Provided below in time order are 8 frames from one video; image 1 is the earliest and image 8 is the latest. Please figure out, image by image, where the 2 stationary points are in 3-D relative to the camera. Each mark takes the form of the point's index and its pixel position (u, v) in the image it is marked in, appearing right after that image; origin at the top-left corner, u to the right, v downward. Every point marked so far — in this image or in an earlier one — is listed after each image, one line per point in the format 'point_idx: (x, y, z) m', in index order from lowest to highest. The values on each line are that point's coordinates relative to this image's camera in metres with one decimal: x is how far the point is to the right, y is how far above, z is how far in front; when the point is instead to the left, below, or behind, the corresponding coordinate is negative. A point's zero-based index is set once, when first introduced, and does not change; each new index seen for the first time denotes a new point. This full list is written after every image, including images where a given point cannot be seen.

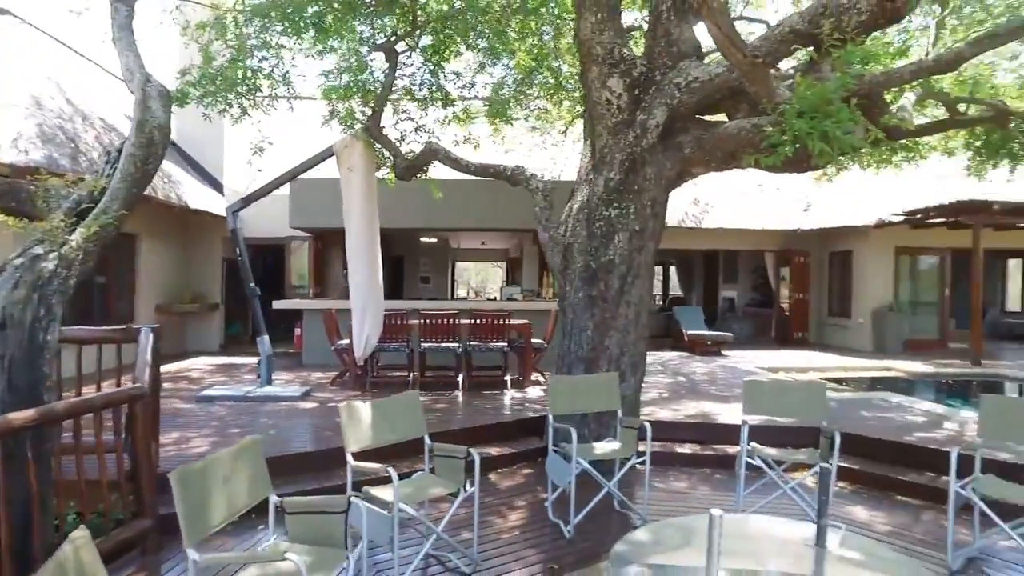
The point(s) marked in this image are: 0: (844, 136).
0: (+1.8, +0.8, +3.6) m
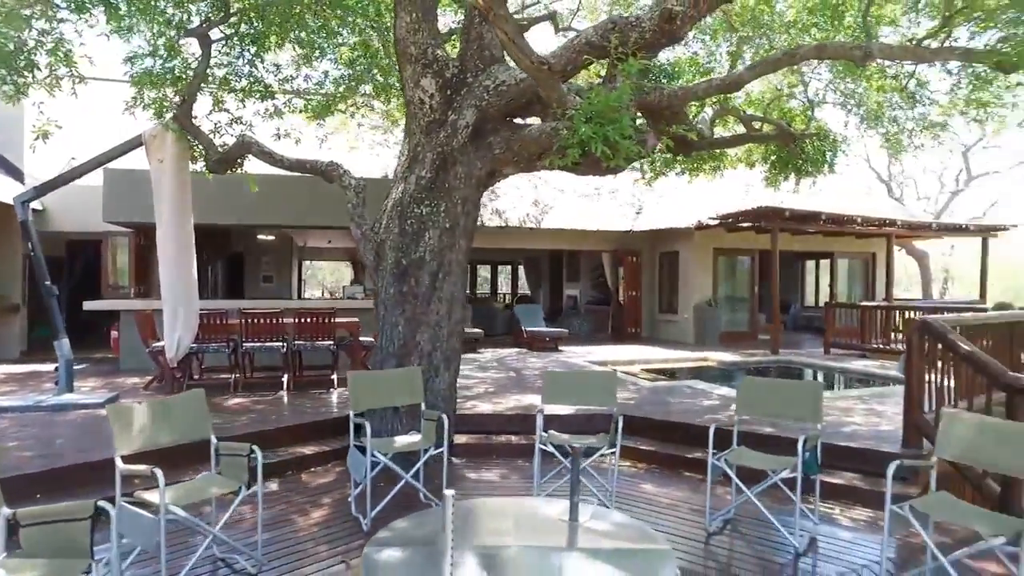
0: (+0.6, +0.8, +4.0) m
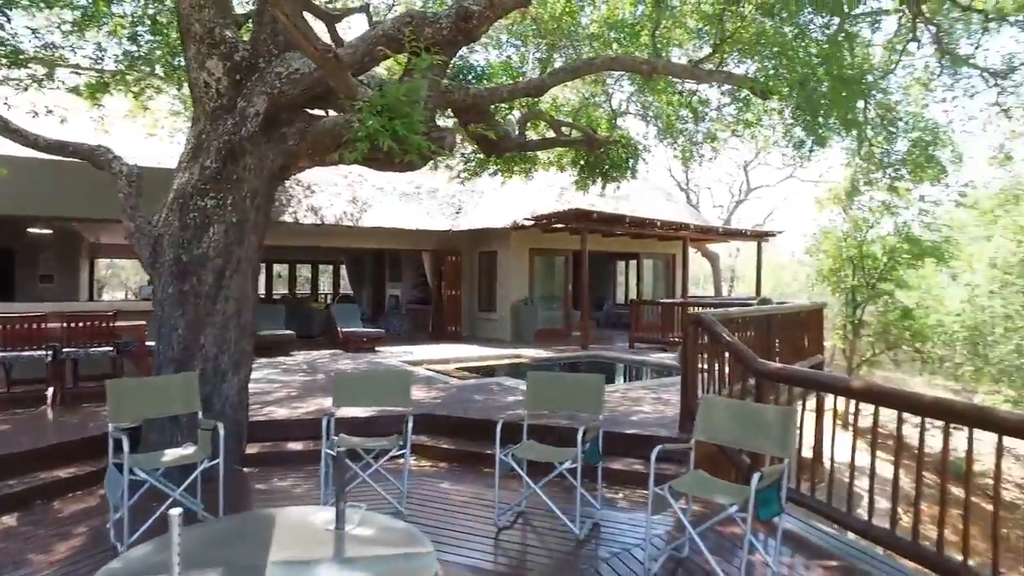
0: (-0.5, +0.9, +3.9) m
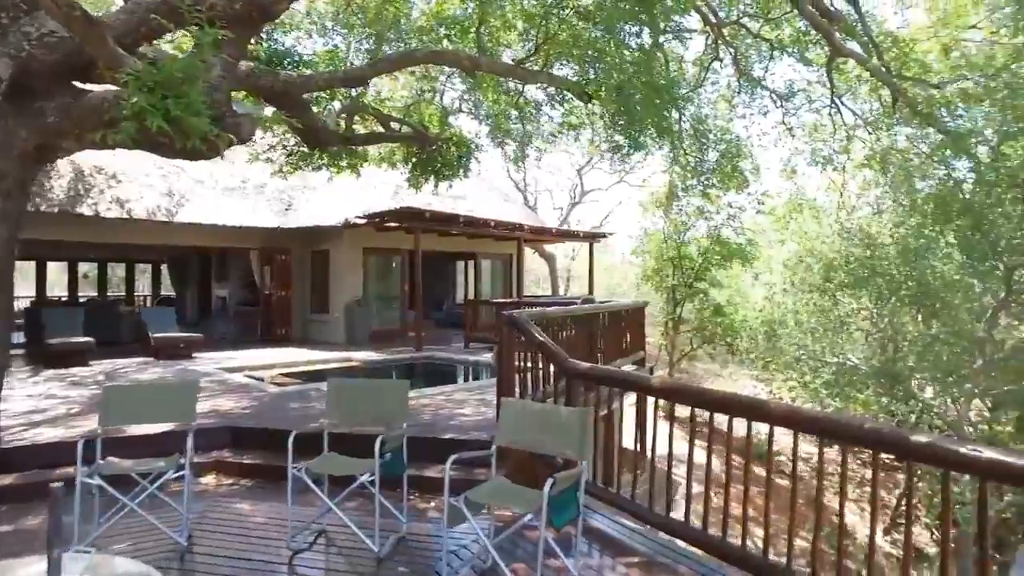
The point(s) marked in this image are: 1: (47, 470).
0: (-1.6, +0.9, +3.5) m
1: (-3.2, -1.2, +4.7) m
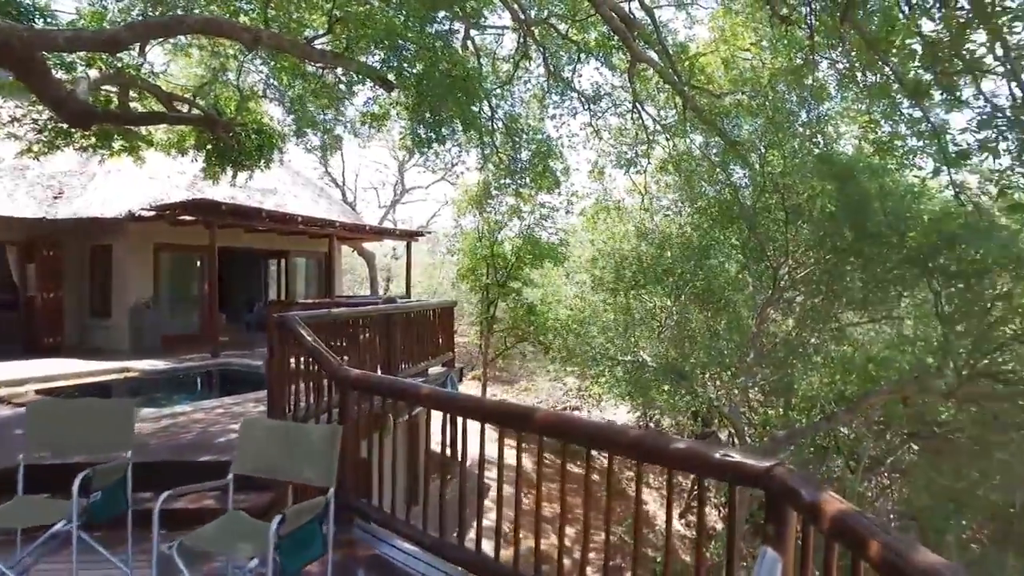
0: (-2.7, +0.9, +2.6) m
1: (-4.5, -1.2, +3.4) m
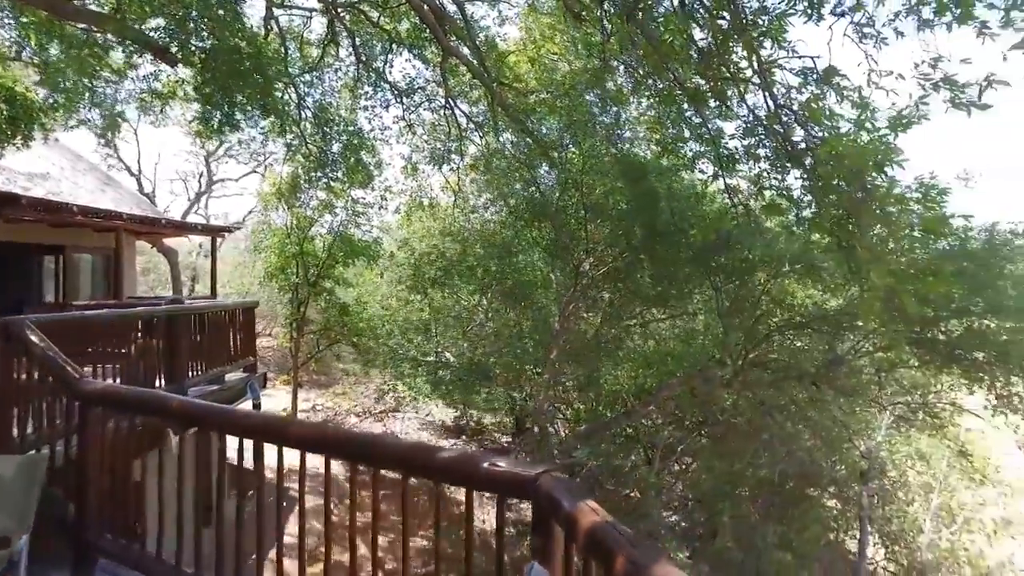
0: (-3.4, +0.9, +1.6) m
1: (-5.4, -1.3, +1.9) m
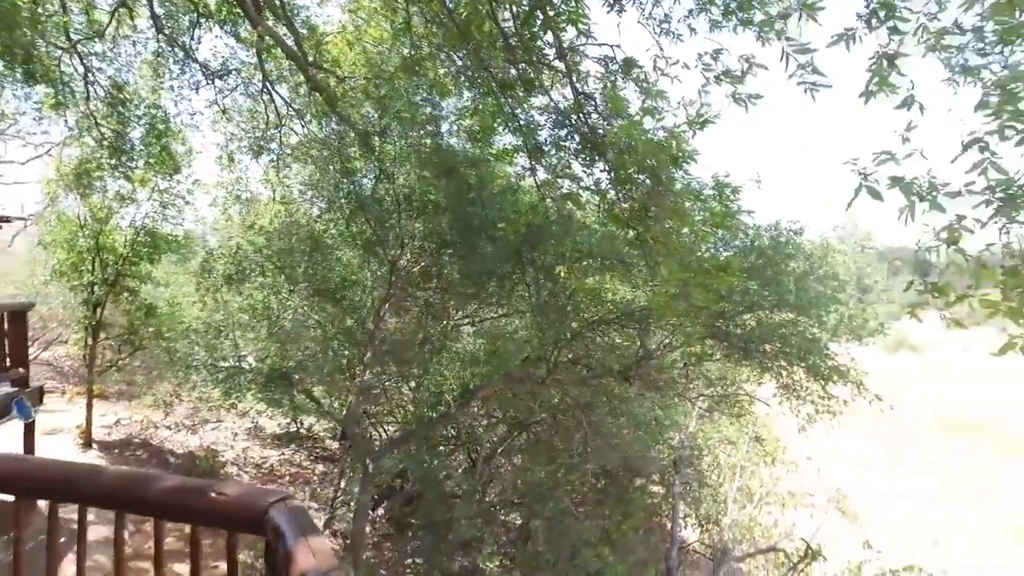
0: (-3.9, +0.9, +0.5) m
1: (-5.8, -1.3, +0.5) m
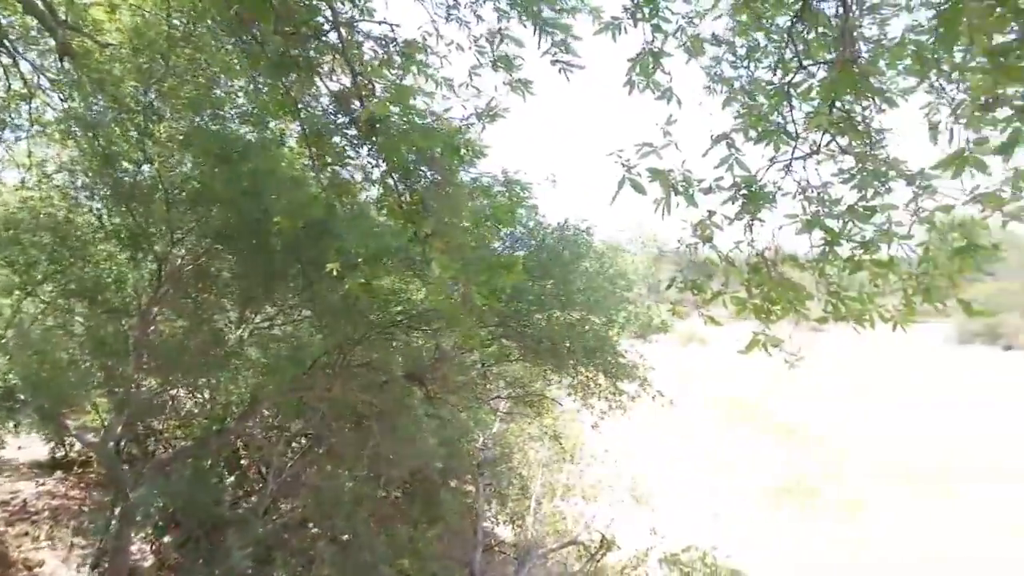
0: (-4.0, +0.9, -0.7) m
1: (-5.9, -1.3, -1.2) m
